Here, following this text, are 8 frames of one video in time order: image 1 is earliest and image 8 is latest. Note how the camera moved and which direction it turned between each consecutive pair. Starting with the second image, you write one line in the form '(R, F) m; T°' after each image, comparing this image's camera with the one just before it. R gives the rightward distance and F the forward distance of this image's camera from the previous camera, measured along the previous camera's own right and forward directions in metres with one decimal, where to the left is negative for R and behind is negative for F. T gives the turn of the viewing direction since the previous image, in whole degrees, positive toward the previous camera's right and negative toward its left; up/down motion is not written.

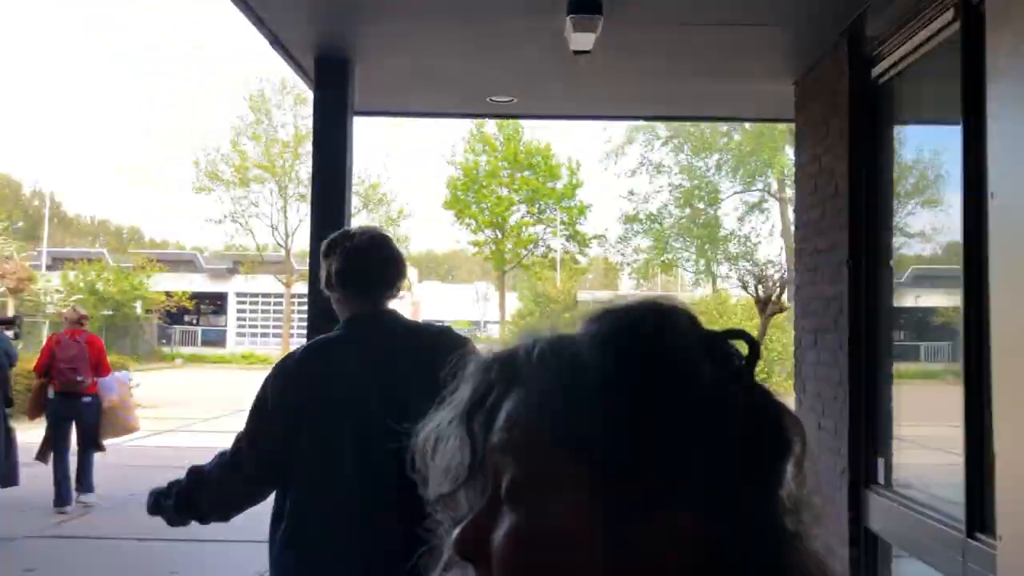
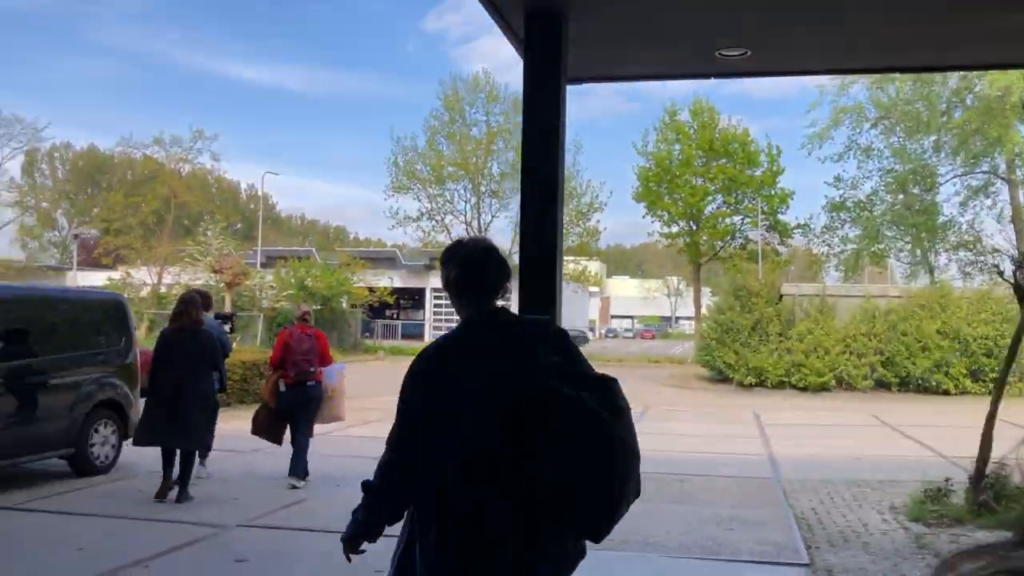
(-0.2, +0.7) m; -11°
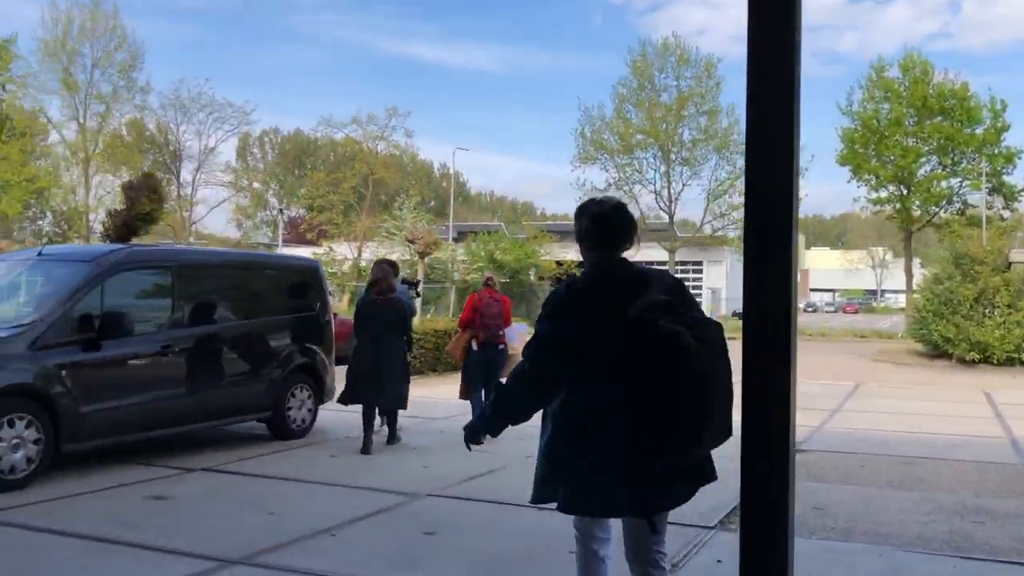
(-0.1, +0.5) m; -11°
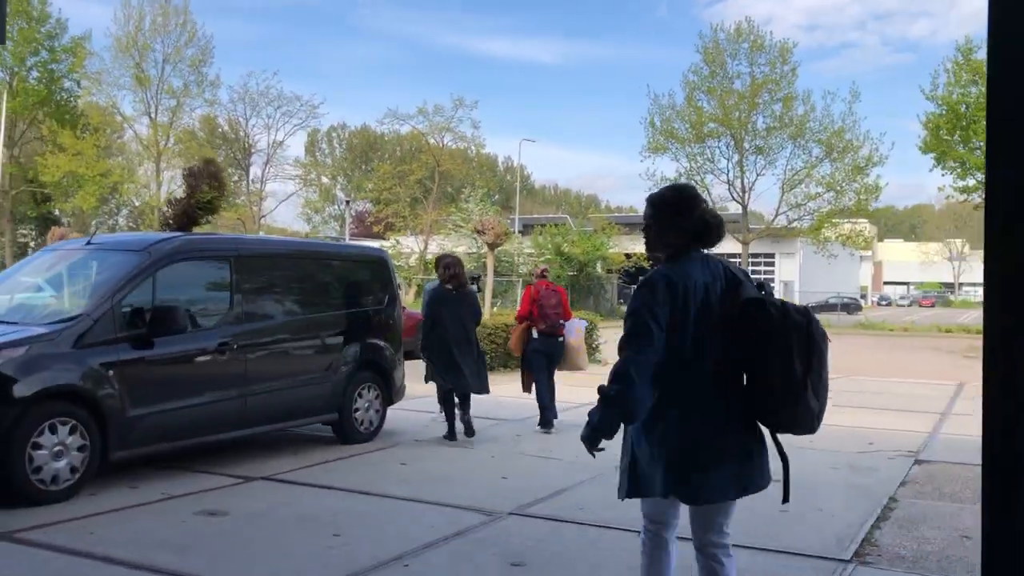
(-0.2, +0.8) m; -4°
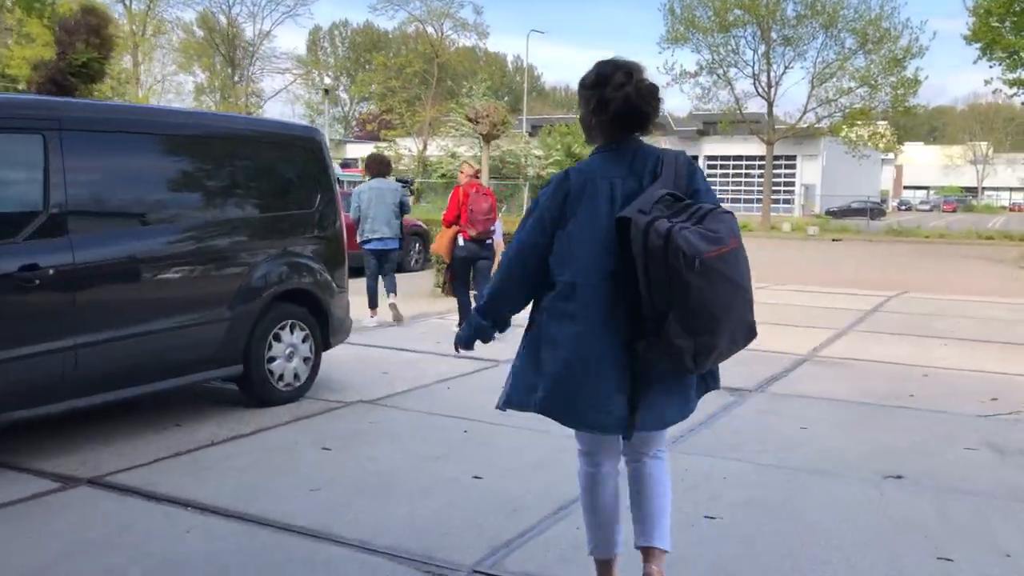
(+0.1, +2.6) m; -1°
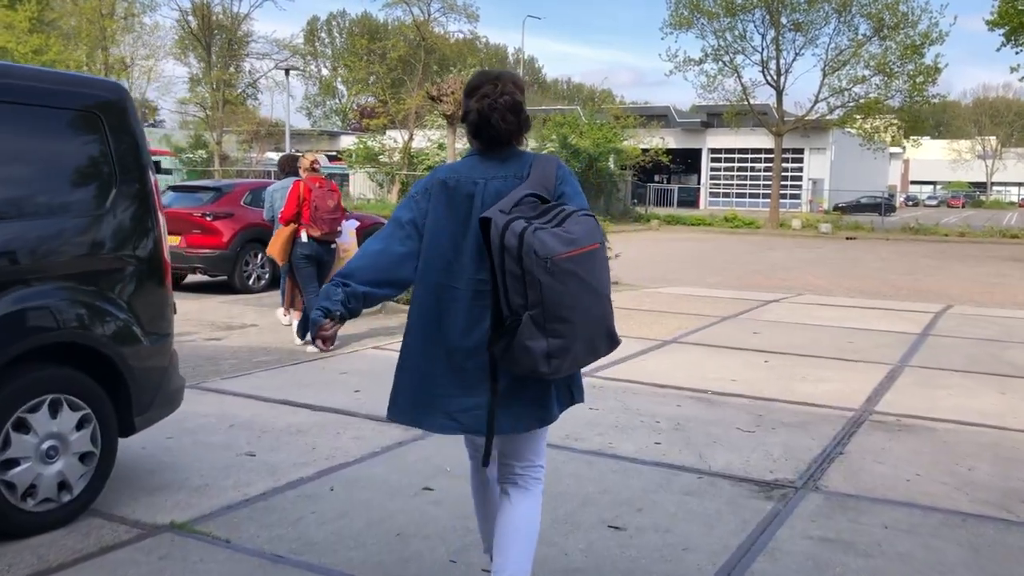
(+0.4, +2.3) m; 0°
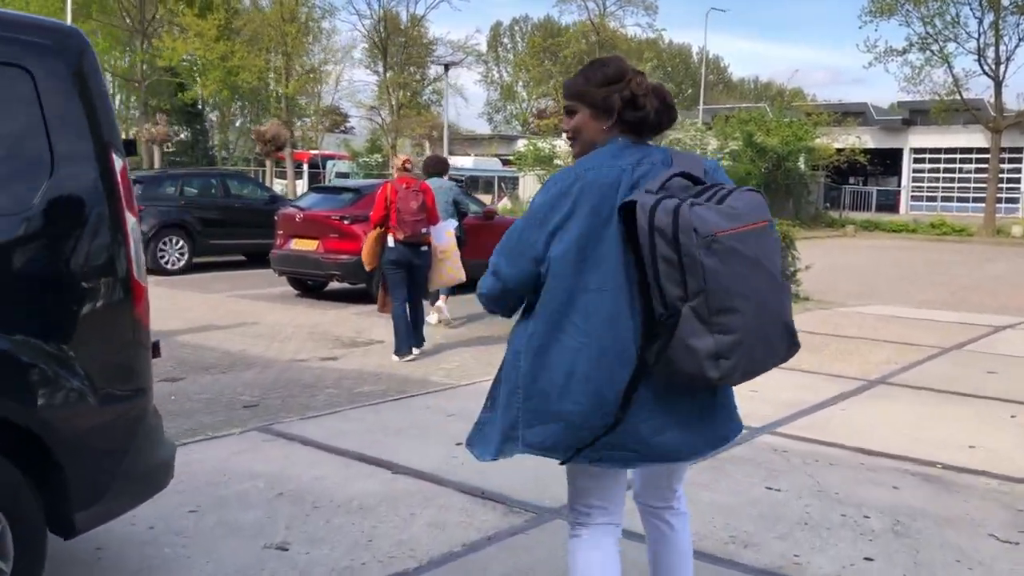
(+0.1, +1.5) m; -11°
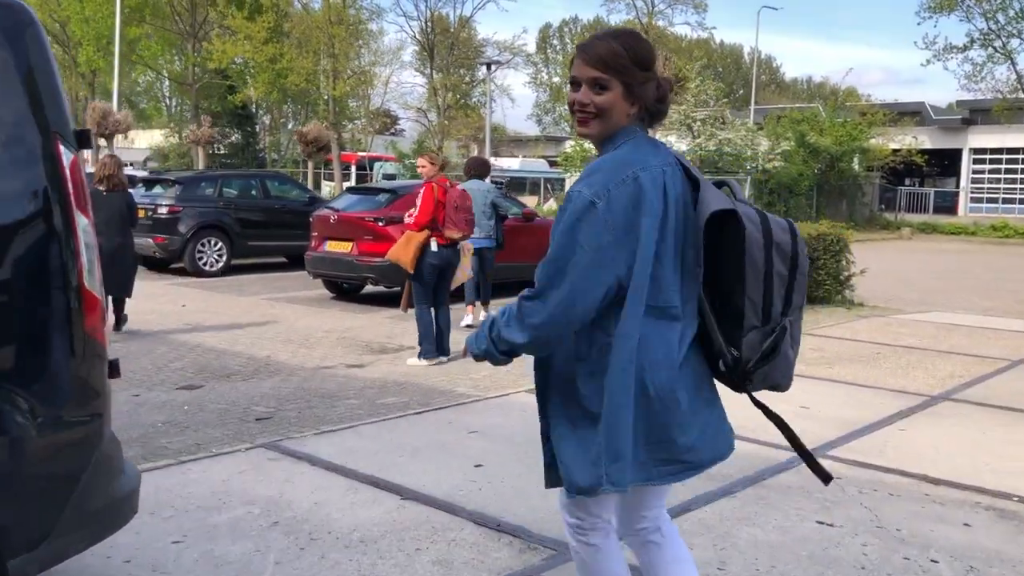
(+0.1, +0.4) m; -3°
